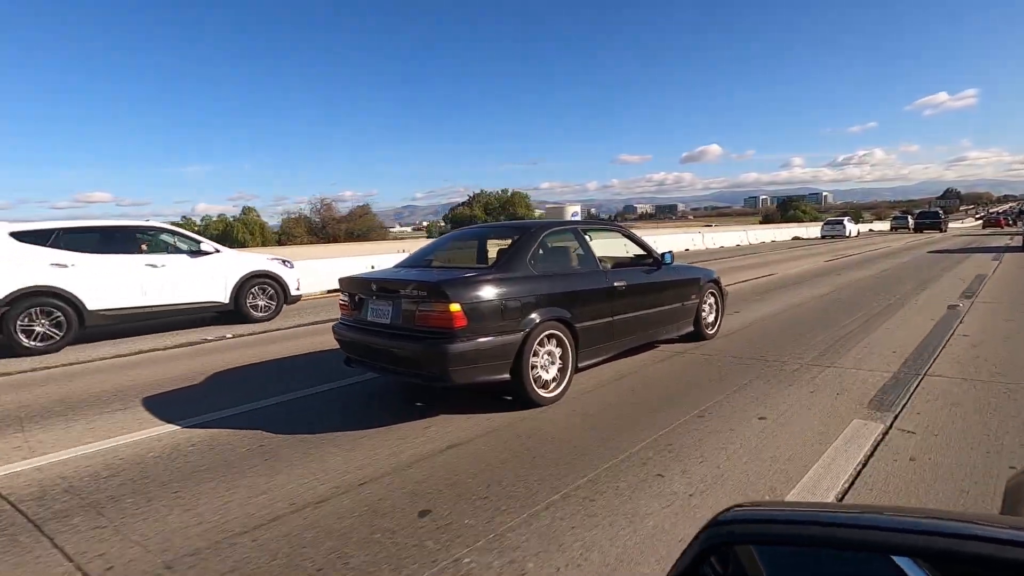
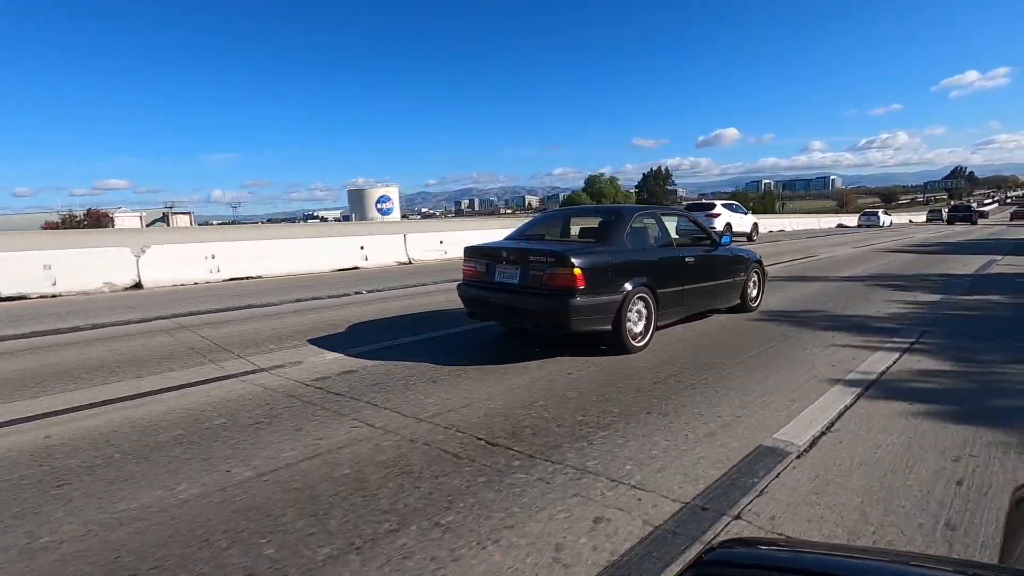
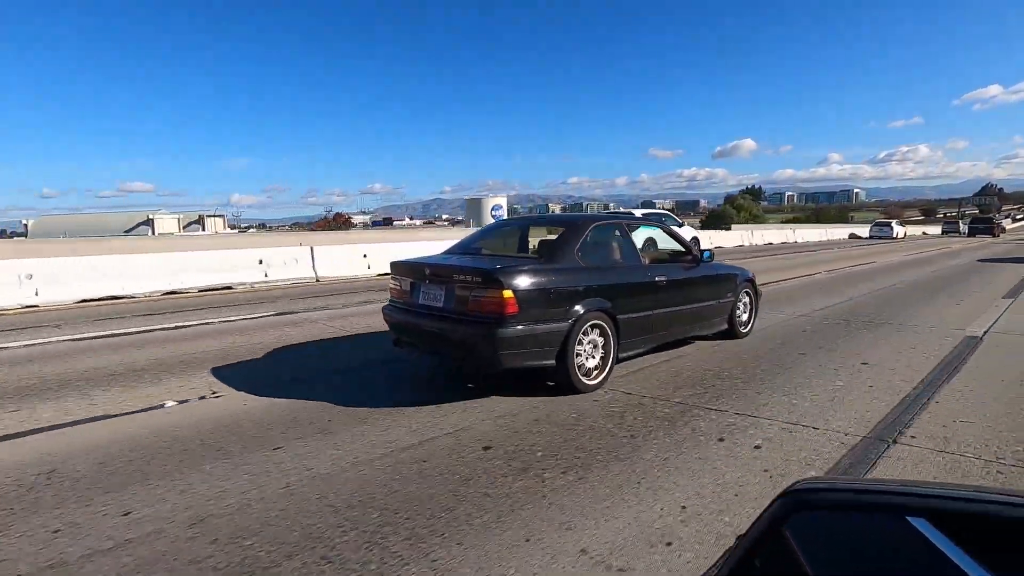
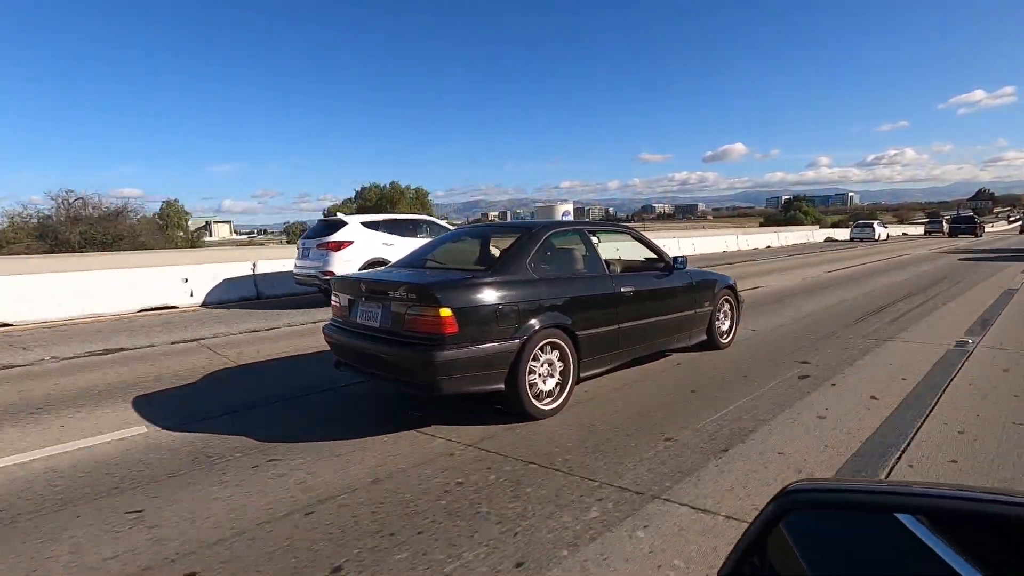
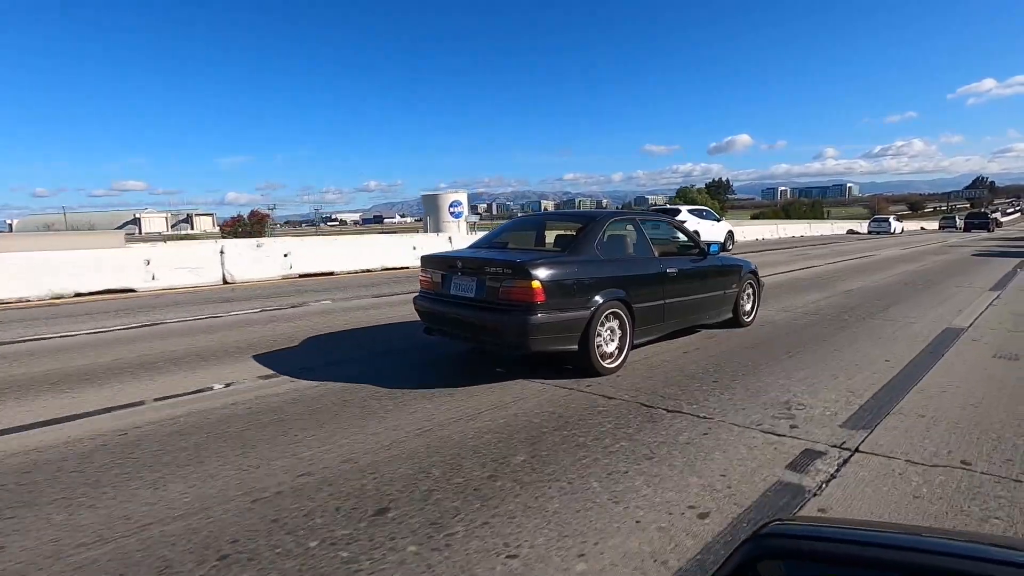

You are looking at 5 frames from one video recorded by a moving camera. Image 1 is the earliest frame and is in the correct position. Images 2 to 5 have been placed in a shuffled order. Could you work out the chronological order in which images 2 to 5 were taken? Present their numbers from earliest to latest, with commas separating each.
4, 3, 5, 2
